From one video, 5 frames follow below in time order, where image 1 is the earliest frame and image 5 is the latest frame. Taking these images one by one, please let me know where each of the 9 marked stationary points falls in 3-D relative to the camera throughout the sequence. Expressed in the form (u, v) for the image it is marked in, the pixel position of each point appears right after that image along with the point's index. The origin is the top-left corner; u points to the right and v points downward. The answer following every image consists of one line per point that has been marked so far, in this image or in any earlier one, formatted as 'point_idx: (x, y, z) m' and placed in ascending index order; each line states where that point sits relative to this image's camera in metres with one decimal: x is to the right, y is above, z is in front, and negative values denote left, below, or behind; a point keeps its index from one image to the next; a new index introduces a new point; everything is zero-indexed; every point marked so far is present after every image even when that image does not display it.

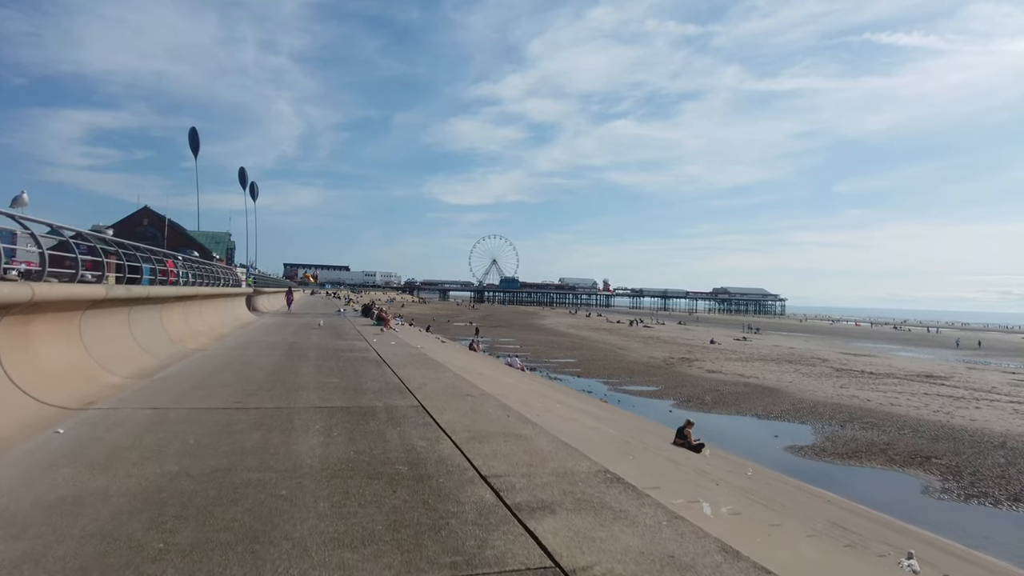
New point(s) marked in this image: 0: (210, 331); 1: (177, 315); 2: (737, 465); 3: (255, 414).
0: (-7.5, -1.1, +16.4) m
1: (-7.1, -0.6, +14.0) m
2: (+4.0, -3.2, +11.7) m
3: (-2.7, -1.3, +6.8) m
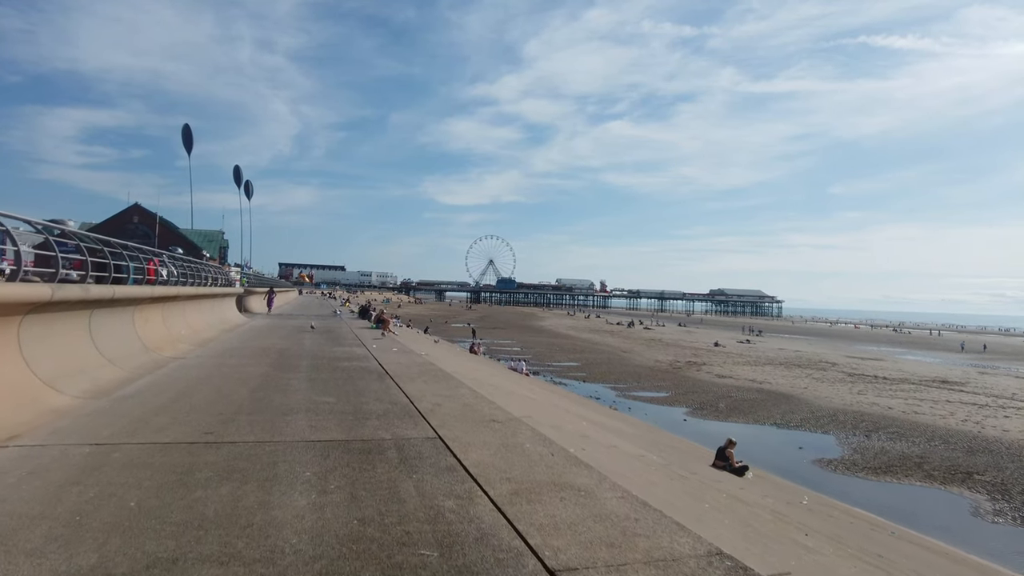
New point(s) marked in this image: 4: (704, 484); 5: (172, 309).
0: (-7.2, -1.1, +14.9) m
1: (-6.8, -0.6, +12.4) m
2: (+4.4, -3.2, +10.3) m
3: (-2.3, -1.3, +5.3) m
4: (+2.2, -2.3, +7.6) m
5: (-7.2, -0.5, +14.0) m
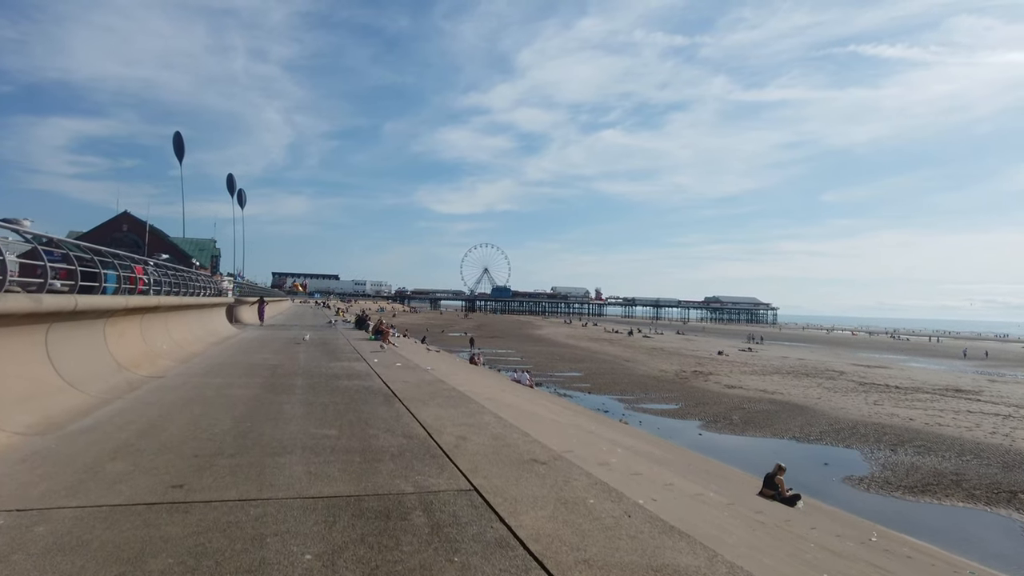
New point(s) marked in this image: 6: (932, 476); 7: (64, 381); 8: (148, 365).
0: (-6.9, -1.3, +13.6) m
1: (-6.4, -0.7, +11.1) m
2: (+4.7, -3.3, +9.0) m
3: (-1.9, -1.4, +4.0) m
4: (+2.6, -2.3, +6.3) m
5: (-6.9, -0.7, +12.7) m
6: (+12.1, -5.4, +19.0) m
7: (-5.2, -1.1, +7.6) m
8: (-6.2, -1.3, +11.1) m
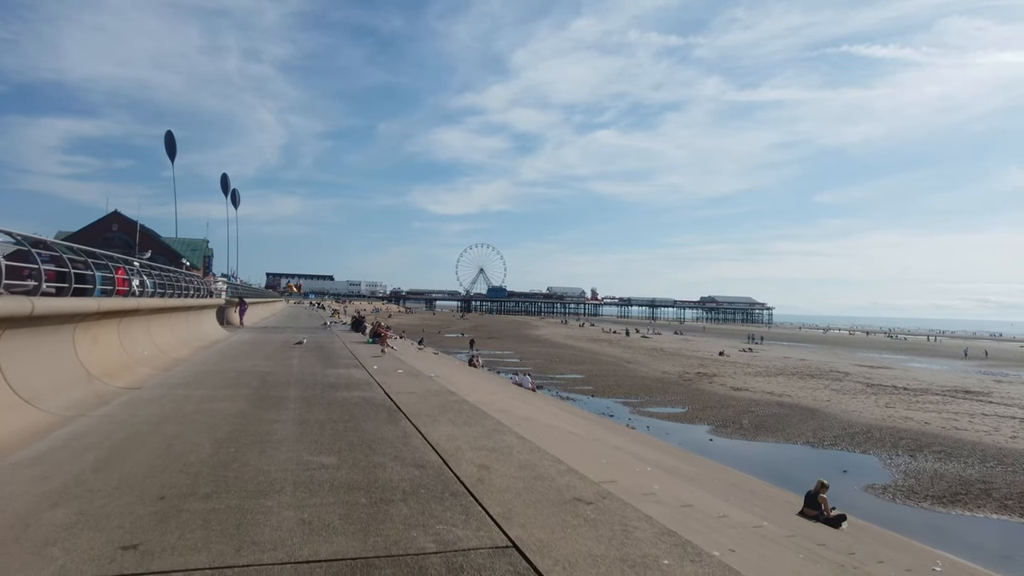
0: (-6.7, -1.3, +12.5) m
1: (-6.2, -0.8, +10.1) m
2: (+5.0, -3.3, +8.1) m
3: (-1.7, -1.4, +3.1) m
4: (+2.9, -2.3, +5.4) m
5: (-6.7, -0.7, +11.7) m
6: (+12.3, -5.4, +18.1) m
7: (-4.9, -1.1, +6.5) m
8: (-5.9, -1.3, +10.1) m
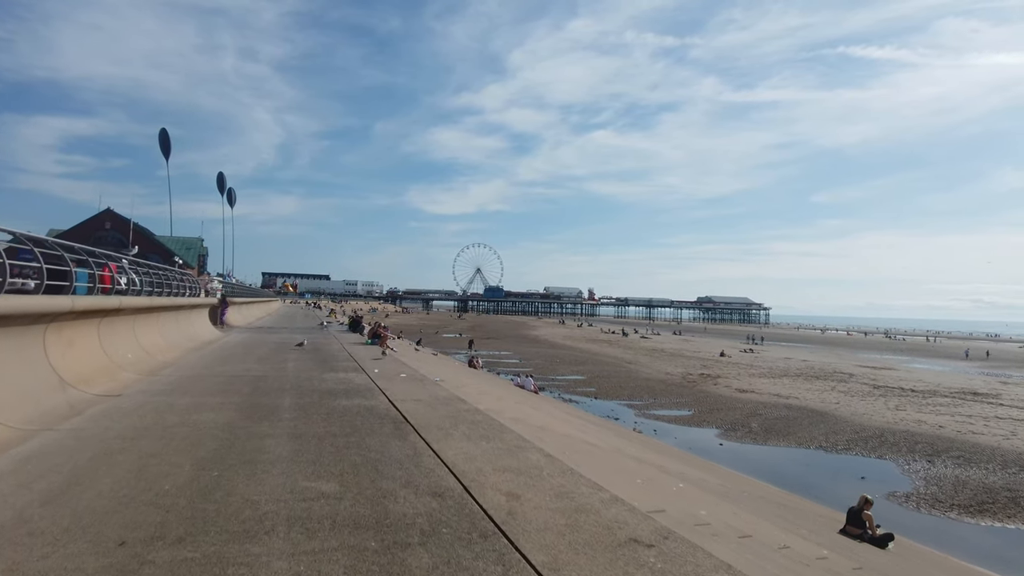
0: (-6.5, -1.3, +11.7) m
1: (-6.0, -0.7, +9.3) m
2: (+5.2, -3.3, +7.3) m
3: (-1.4, -1.4, +2.2) m
4: (+3.1, -2.3, +4.6) m
5: (-6.5, -0.6, +10.9) m
6: (+12.4, -5.4, +17.4) m
7: (-4.7, -1.0, +5.7) m
8: (-5.7, -1.3, +9.3) m
